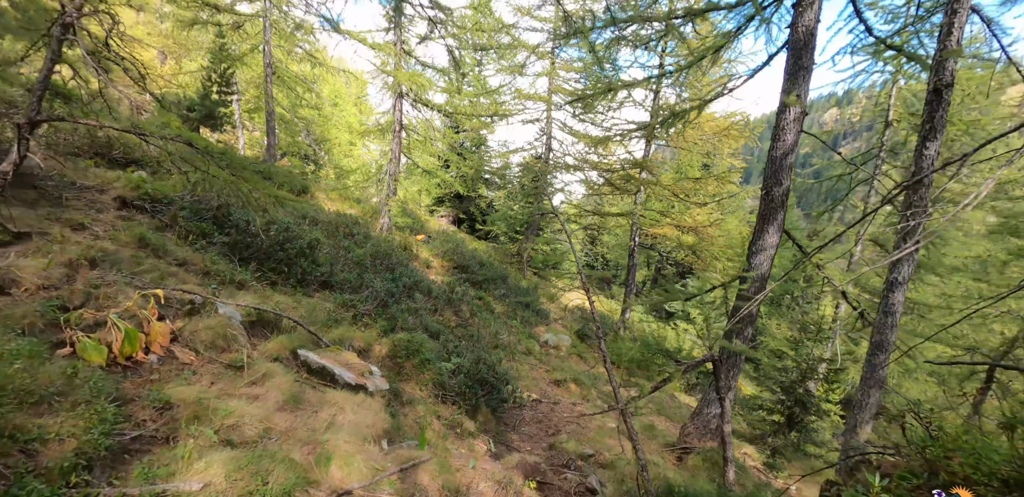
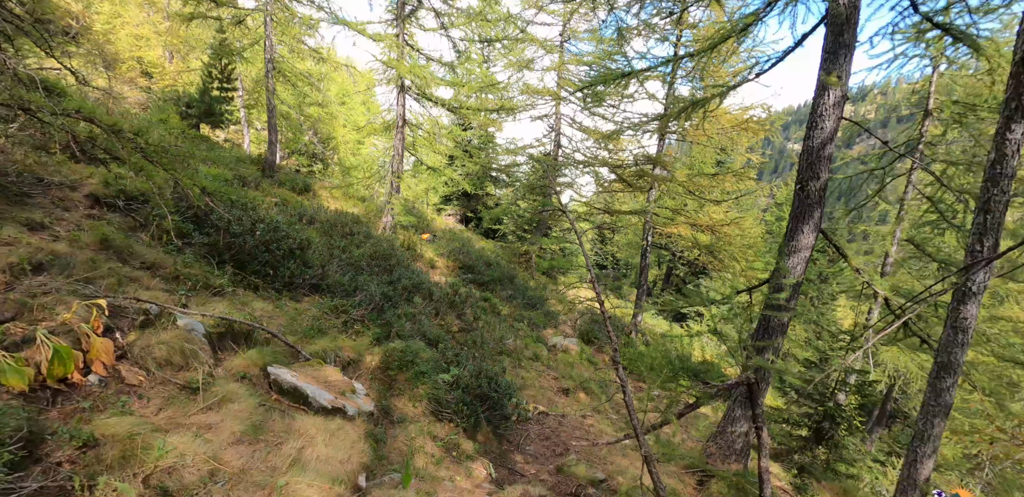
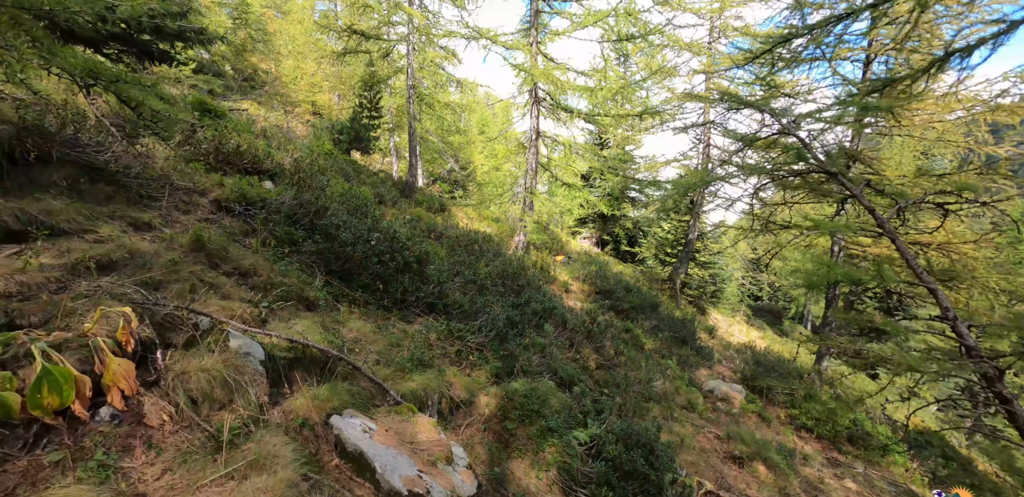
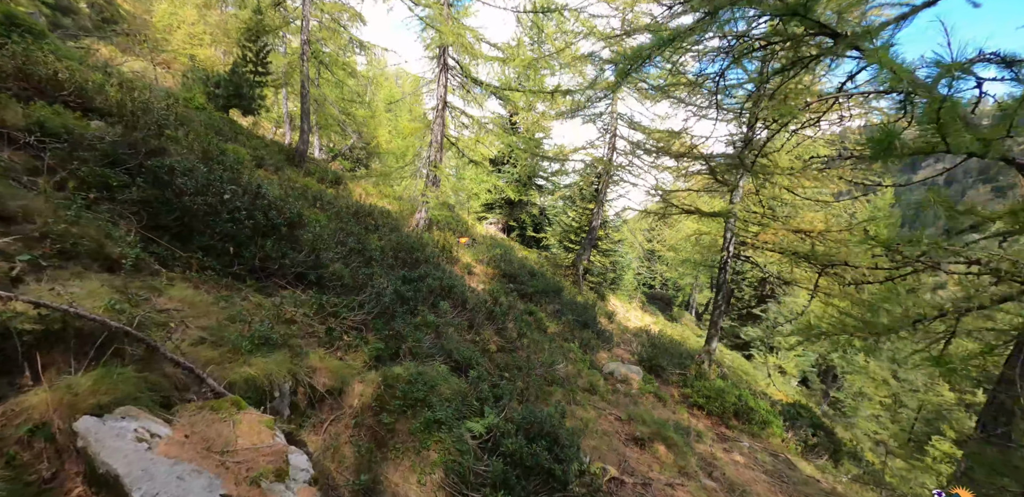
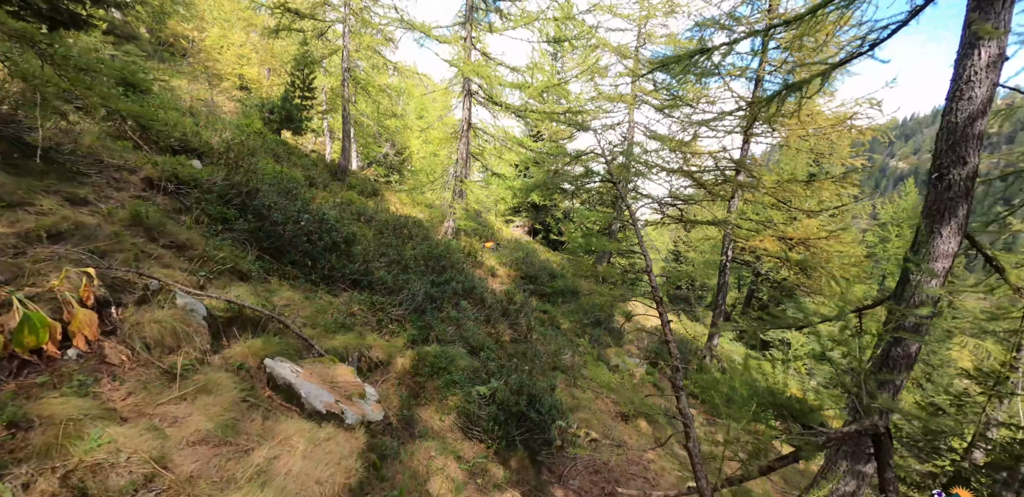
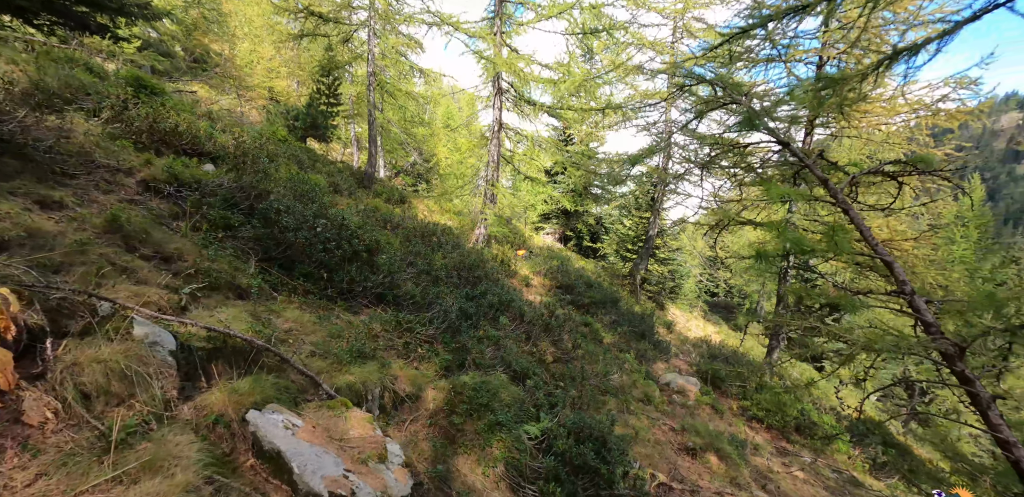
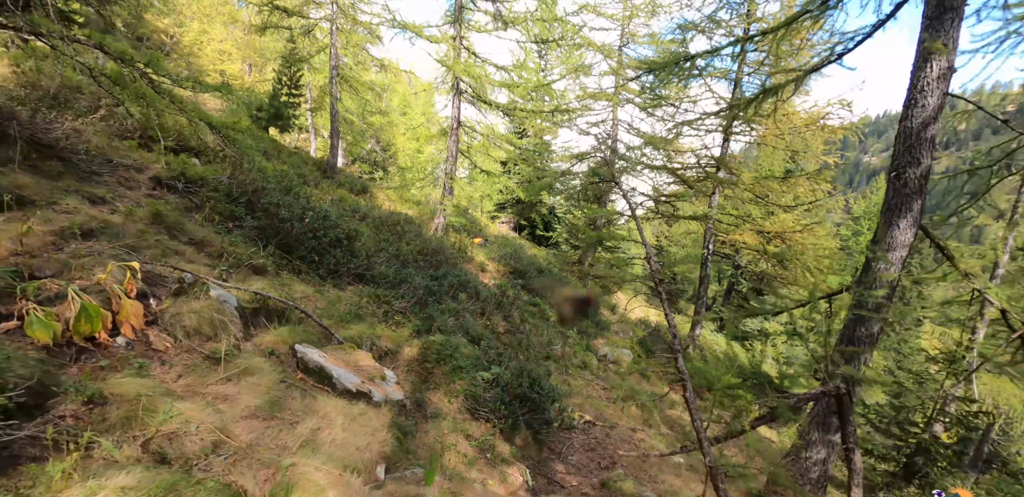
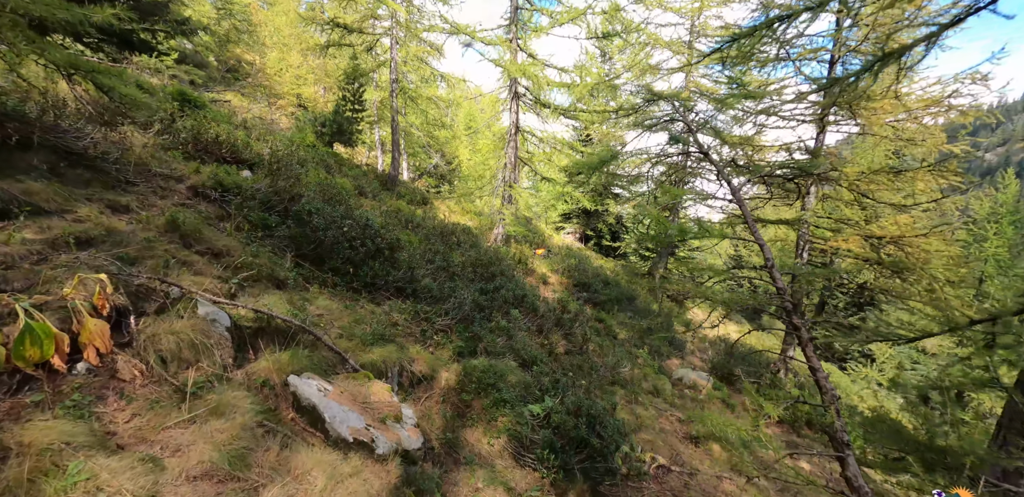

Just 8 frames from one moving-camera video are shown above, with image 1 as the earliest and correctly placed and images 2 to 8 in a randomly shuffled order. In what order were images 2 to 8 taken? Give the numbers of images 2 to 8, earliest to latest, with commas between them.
2, 7, 5, 8, 3, 6, 4
